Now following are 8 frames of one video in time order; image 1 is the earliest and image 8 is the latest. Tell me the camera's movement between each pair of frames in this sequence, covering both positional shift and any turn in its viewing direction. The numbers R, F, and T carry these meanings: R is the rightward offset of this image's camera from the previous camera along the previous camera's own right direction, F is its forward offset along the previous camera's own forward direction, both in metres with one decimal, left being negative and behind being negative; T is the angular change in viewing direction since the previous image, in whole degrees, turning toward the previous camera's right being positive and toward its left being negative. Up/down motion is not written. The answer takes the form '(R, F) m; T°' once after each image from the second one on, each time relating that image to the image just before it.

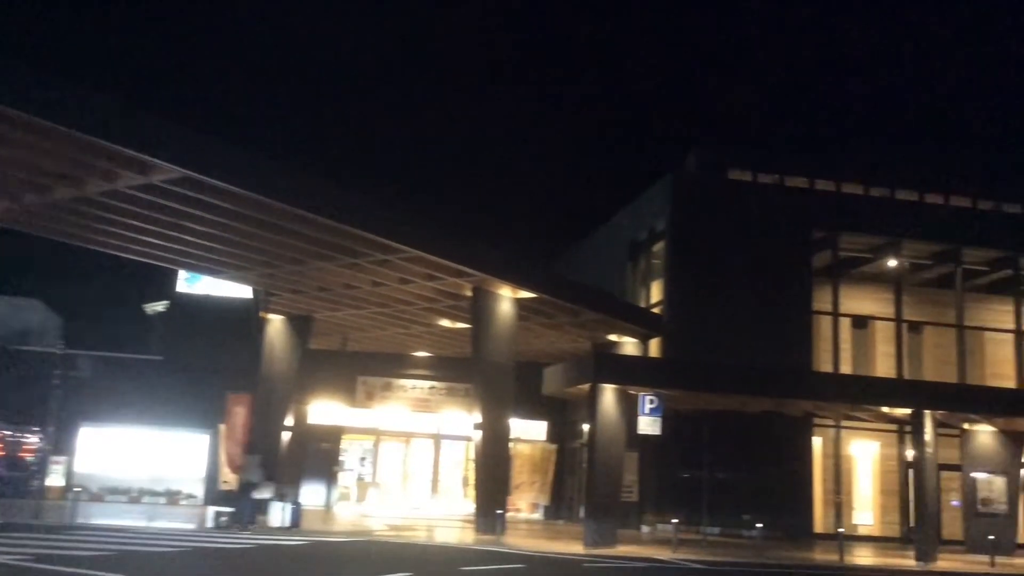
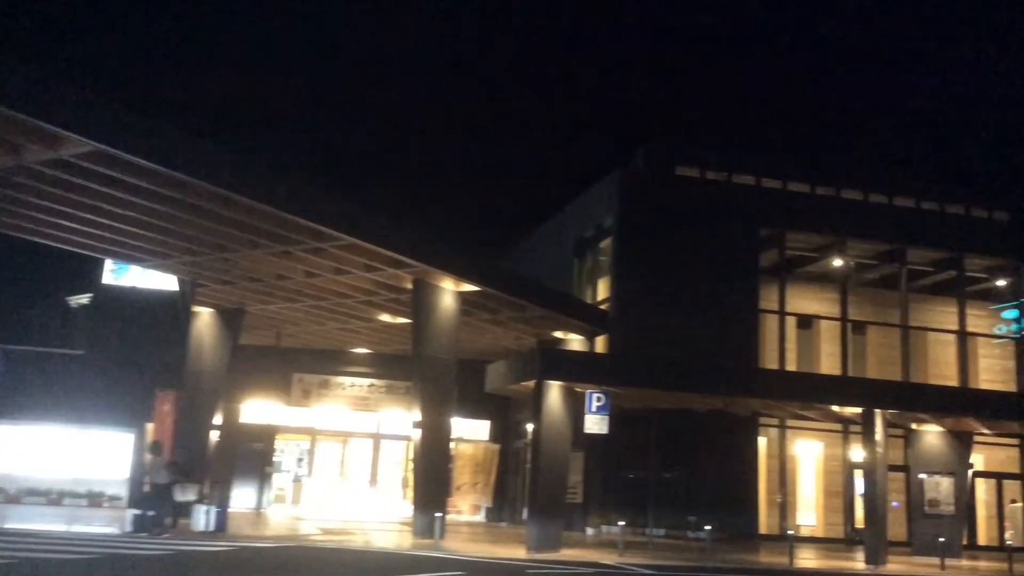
(0.0, +0.9) m; +3°
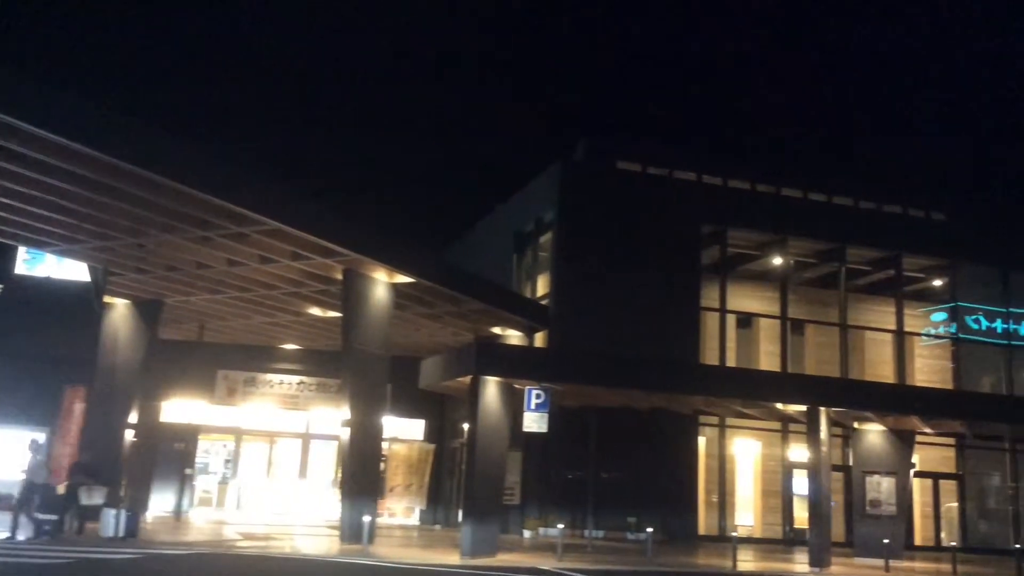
(0.0, +0.9) m; +4°
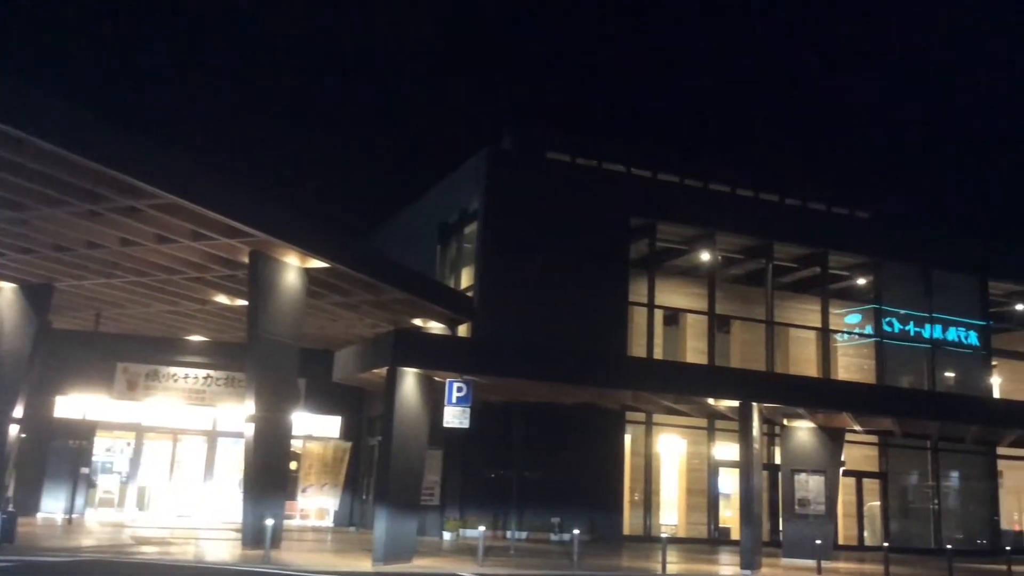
(+0.1, +1.1) m; +5°
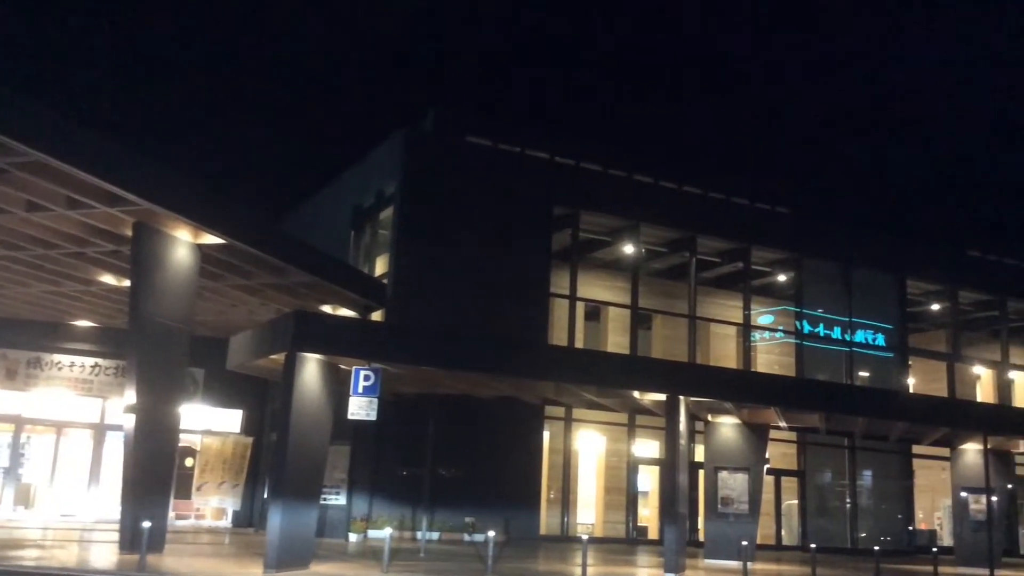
(+0.1, +1.3) m; +5°
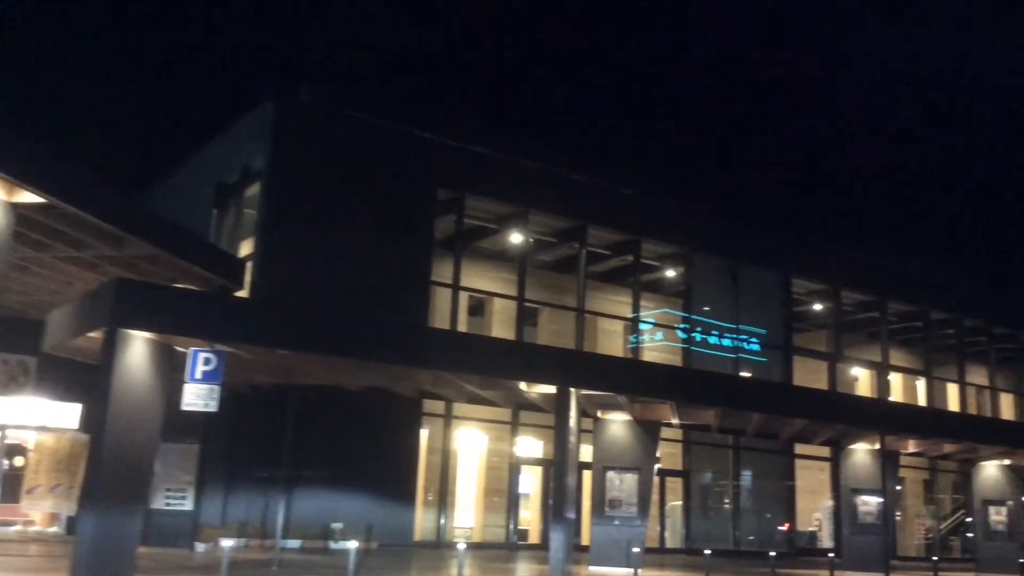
(+0.2, +1.8) m; +7°
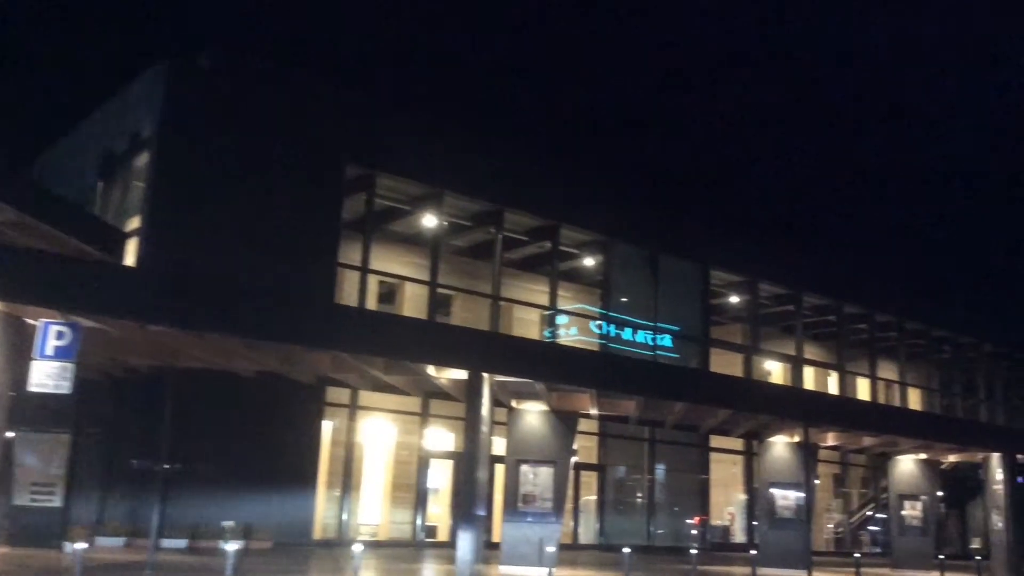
(+0.1, +1.3) m; +5°
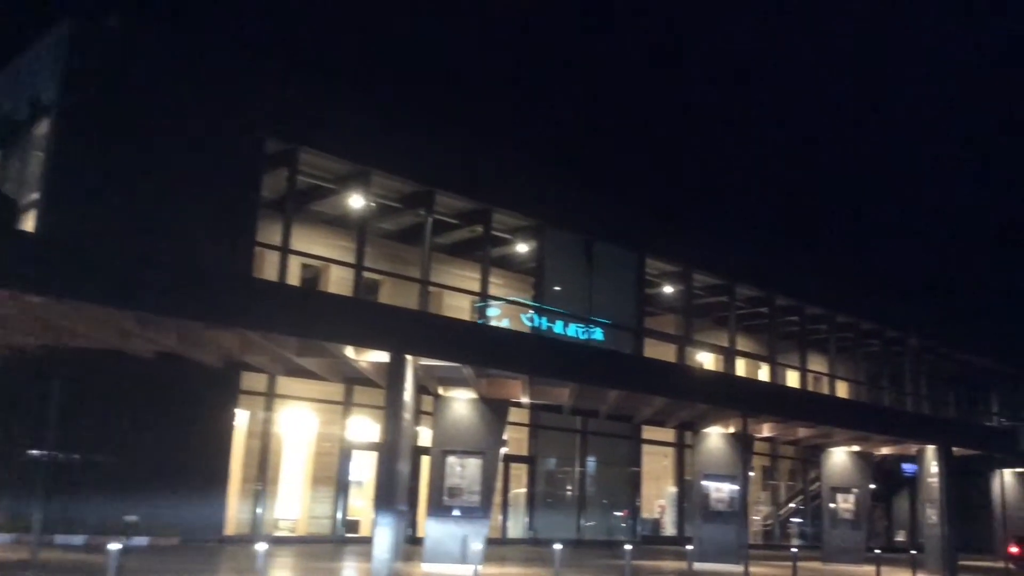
(+0.1, +1.0) m; +4°
